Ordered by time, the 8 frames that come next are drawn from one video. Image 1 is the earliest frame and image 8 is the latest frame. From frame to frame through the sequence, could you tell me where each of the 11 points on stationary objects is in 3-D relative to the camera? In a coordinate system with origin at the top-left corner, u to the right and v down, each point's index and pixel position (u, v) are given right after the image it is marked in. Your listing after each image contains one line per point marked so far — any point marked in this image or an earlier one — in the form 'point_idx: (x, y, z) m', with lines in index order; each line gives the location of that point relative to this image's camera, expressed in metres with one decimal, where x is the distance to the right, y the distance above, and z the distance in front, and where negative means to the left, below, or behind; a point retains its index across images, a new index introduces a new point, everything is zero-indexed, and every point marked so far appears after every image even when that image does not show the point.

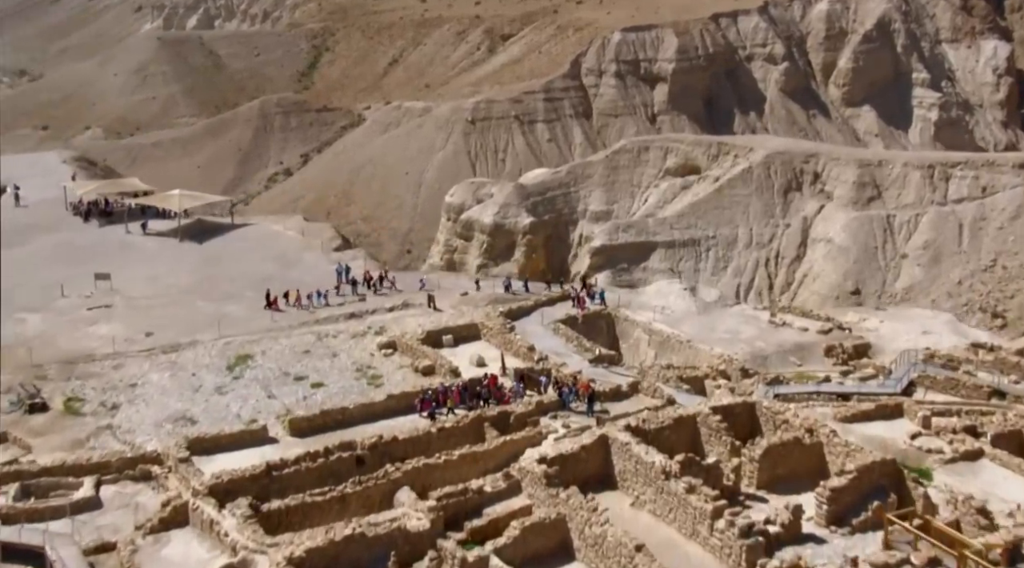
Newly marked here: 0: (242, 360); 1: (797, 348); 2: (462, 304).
0: (-4.4, -1.2, +16.0) m
1: (+4.5, -1.0, +15.5) m
2: (-1.0, -0.4, +18.8) m
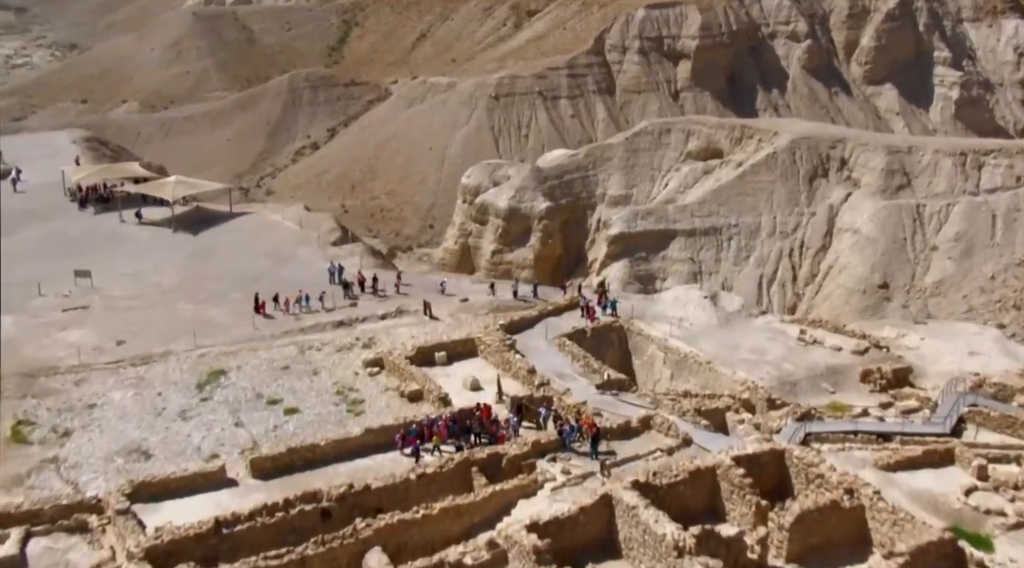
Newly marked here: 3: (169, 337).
0: (-4.4, -1.4, +14.5) m
1: (+4.5, -1.2, +13.8) m
2: (-0.9, -0.5, +17.3) m
3: (-5.8, -0.9, +16.7) m
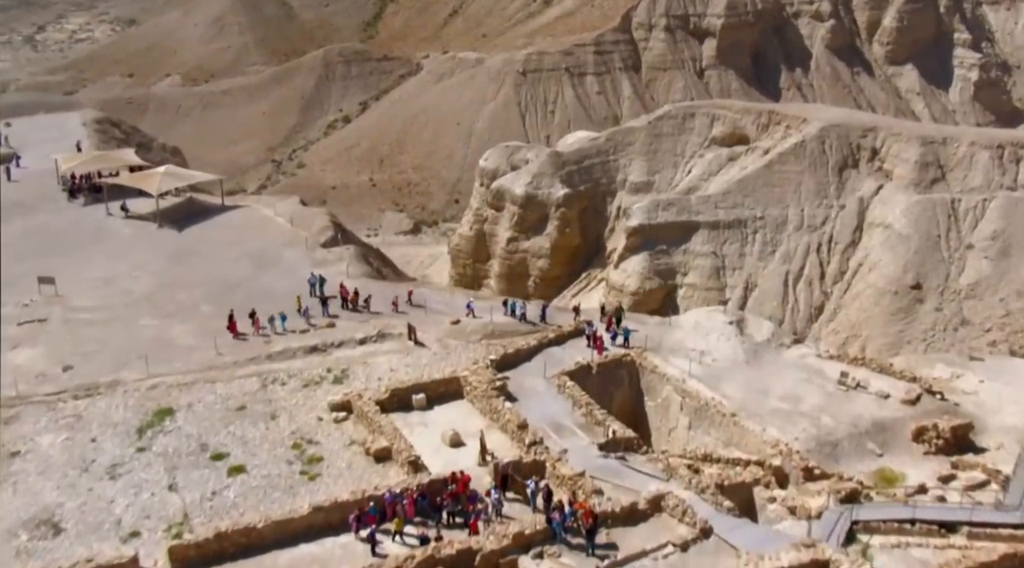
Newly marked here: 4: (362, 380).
0: (-4.5, -1.7, +12.6) m
1: (+4.3, -1.7, +11.7) m
2: (-1.0, -0.8, +15.3) m
3: (-5.9, -1.2, +14.8) m
4: (-2.0, -1.3, +13.5) m
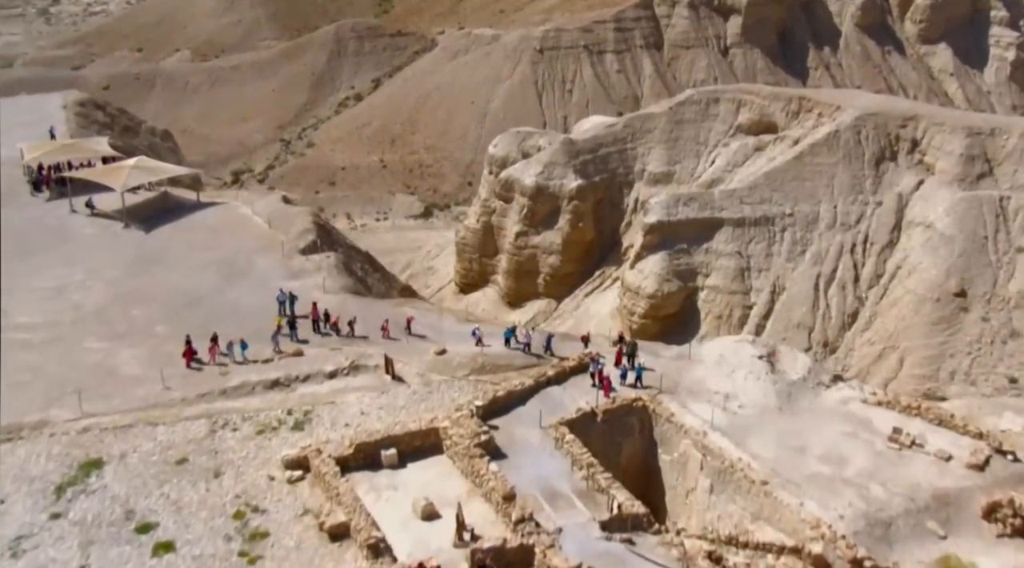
0: (-4.7, -2.0, +10.8) m
1: (+4.2, -2.1, +9.7) m
2: (-1.0, -1.1, +13.3) m
3: (-6.0, -1.4, +12.9) m
4: (-2.1, -1.6, +11.6) m
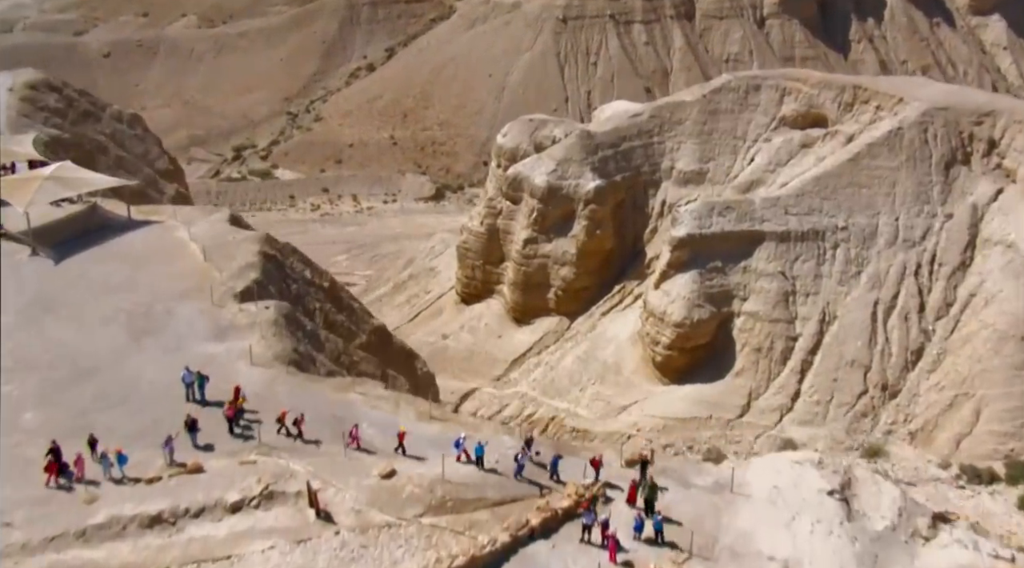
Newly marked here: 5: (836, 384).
0: (-5.0, -2.9, +7.5) m
1: (+3.9, -3.2, +6.2) m
2: (-1.2, -2.0, +9.9) m
3: (-6.2, -2.2, +9.7) m
4: (-2.4, -2.5, +8.2) m
5: (+6.5, -2.0, +19.8) m
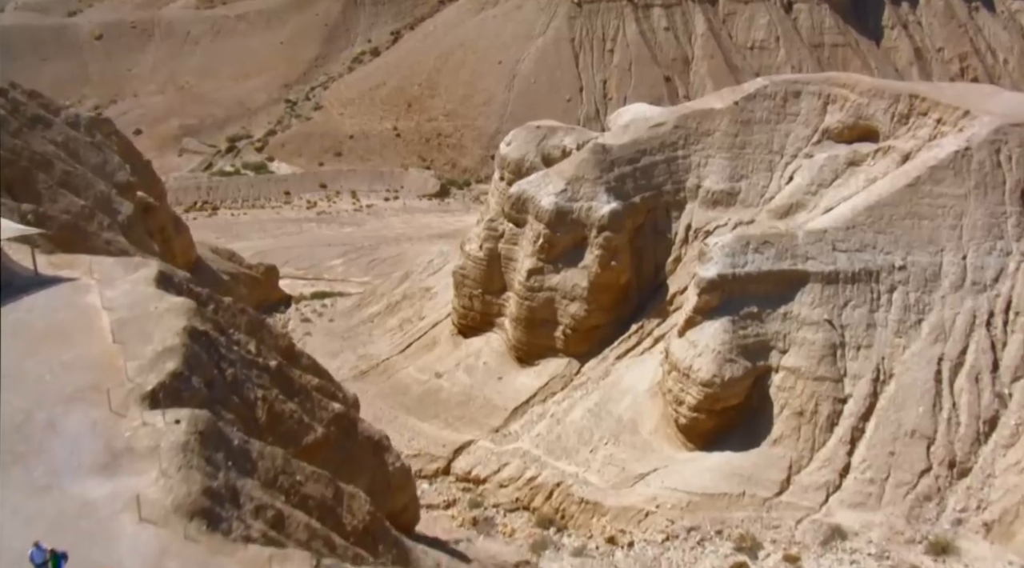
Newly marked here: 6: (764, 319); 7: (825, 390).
0: (-5.2, -4.1, +4.6) m
1: (+3.6, -4.5, +3.2) m
2: (-1.4, -3.1, +6.9) m
3: (-6.4, -3.3, +6.8) m
4: (-2.6, -3.7, +5.3) m
5: (+6.5, -3.0, +16.7) m
6: (+4.6, -0.6, +18.2) m
7: (+5.6, -1.9, +17.5) m
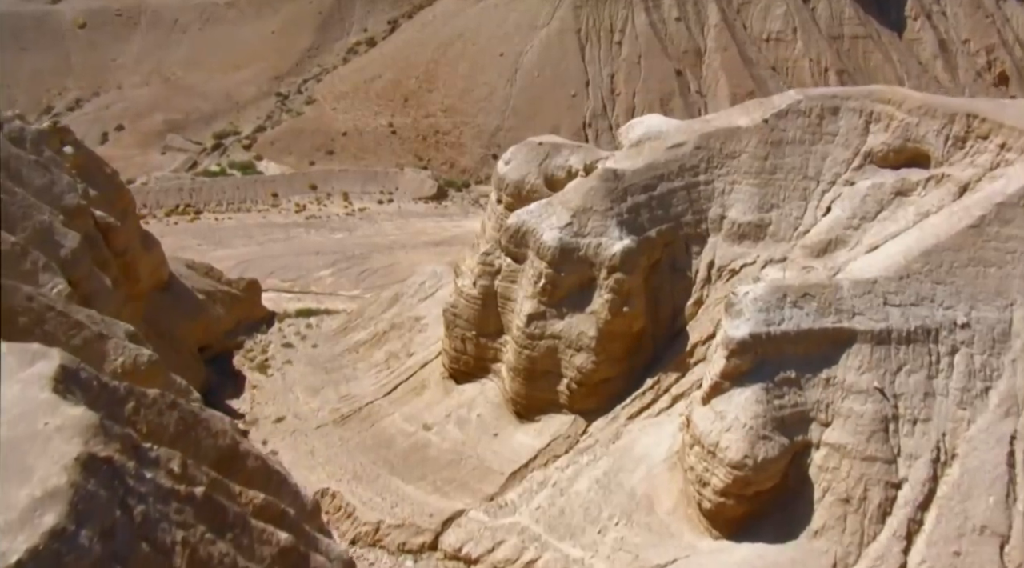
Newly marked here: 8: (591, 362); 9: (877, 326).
0: (-5.3, -5.2, +2.0) m
1: (+3.5, -5.7, +0.6) m
2: (-1.5, -4.2, +4.4) m
3: (-6.5, -4.4, +4.2) m
4: (-2.7, -4.9, +2.7) m
5: (+6.4, -4.0, +14.1) m
6: (+4.6, -1.6, +15.5) m
7: (+5.5, -2.9, +14.9) m
8: (+1.5, -1.4, +18.4) m
9: (+5.8, -0.7, +15.5) m
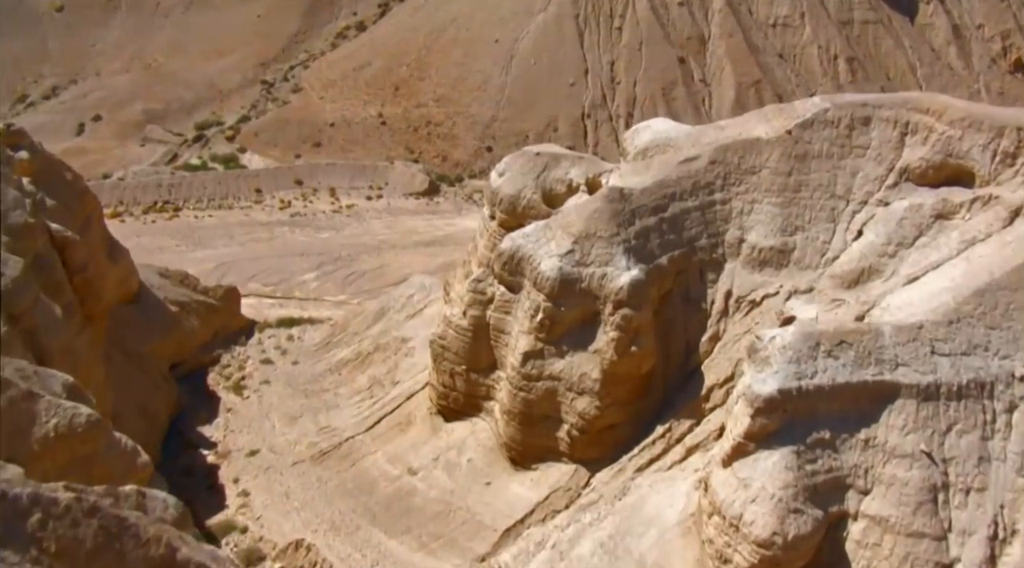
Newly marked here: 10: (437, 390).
0: (-5.3, -6.2, +0.1) m
1: (+3.5, -6.7, -1.3) m
2: (-1.6, -5.1, +2.4) m
3: (-6.6, -5.3, +2.2) m
4: (-2.8, -5.8, +0.8) m
5: (+6.3, -4.6, +12.2) m
6: (+4.5, -2.3, +13.5) m
7: (+5.4, -3.5, +12.9) m
8: (+1.4, -2.0, +16.4) m
9: (+5.7, -1.3, +13.5) m
10: (-1.4, -2.0, +19.0) m
